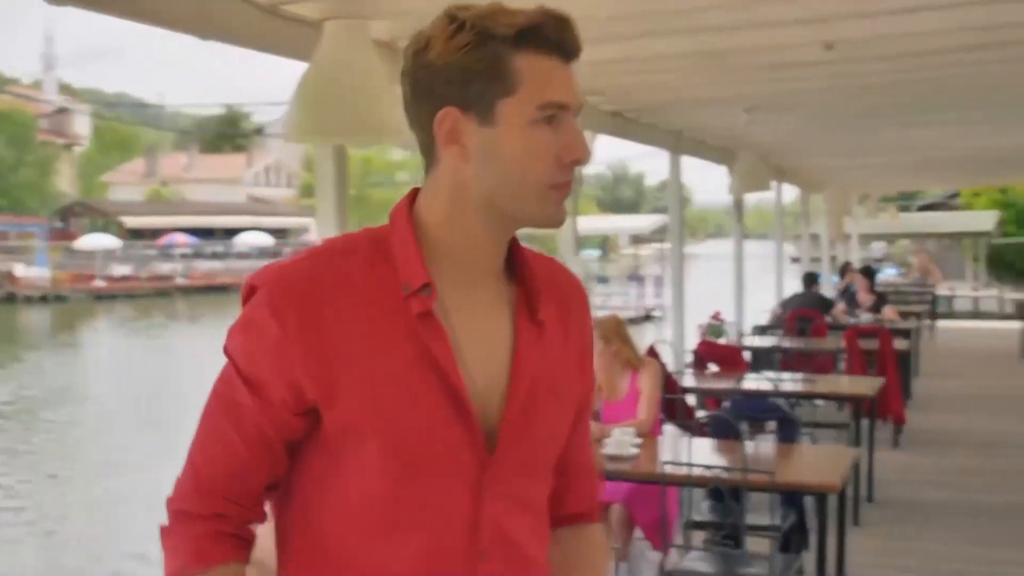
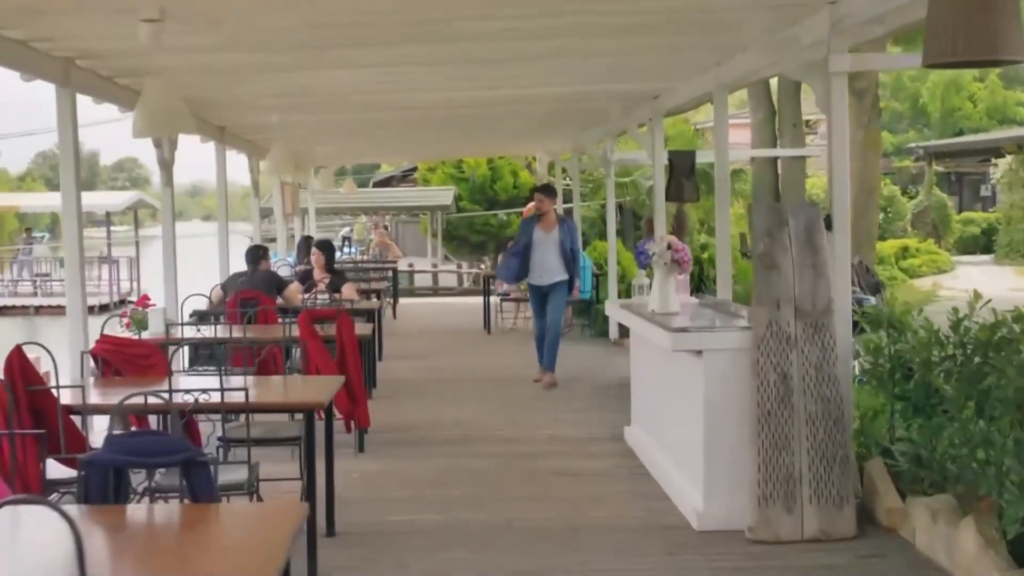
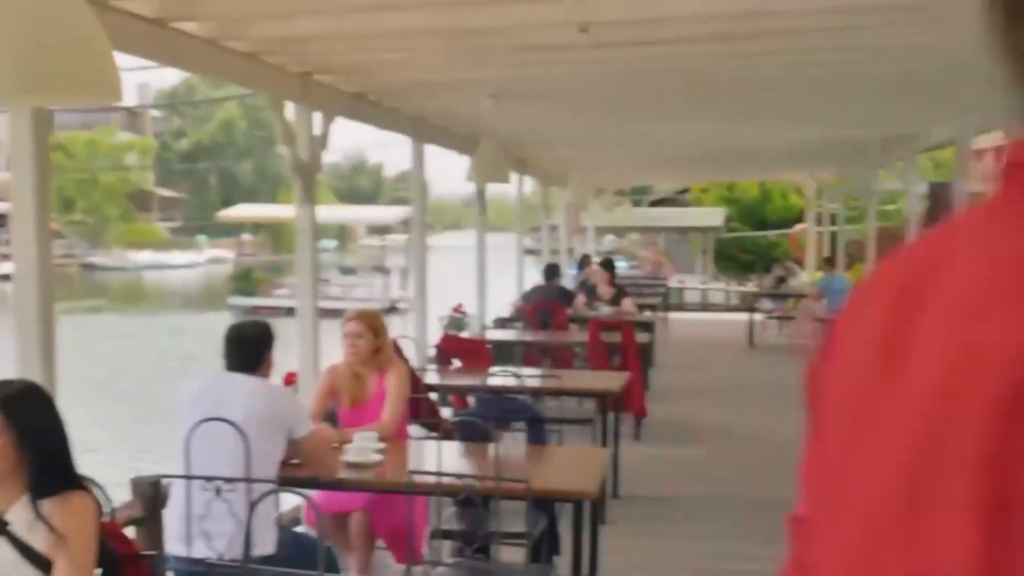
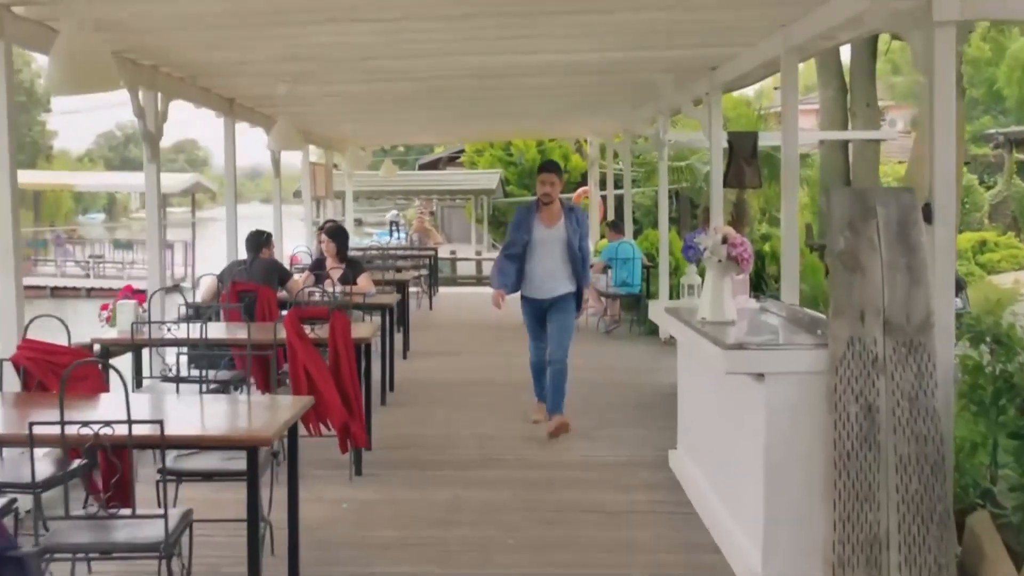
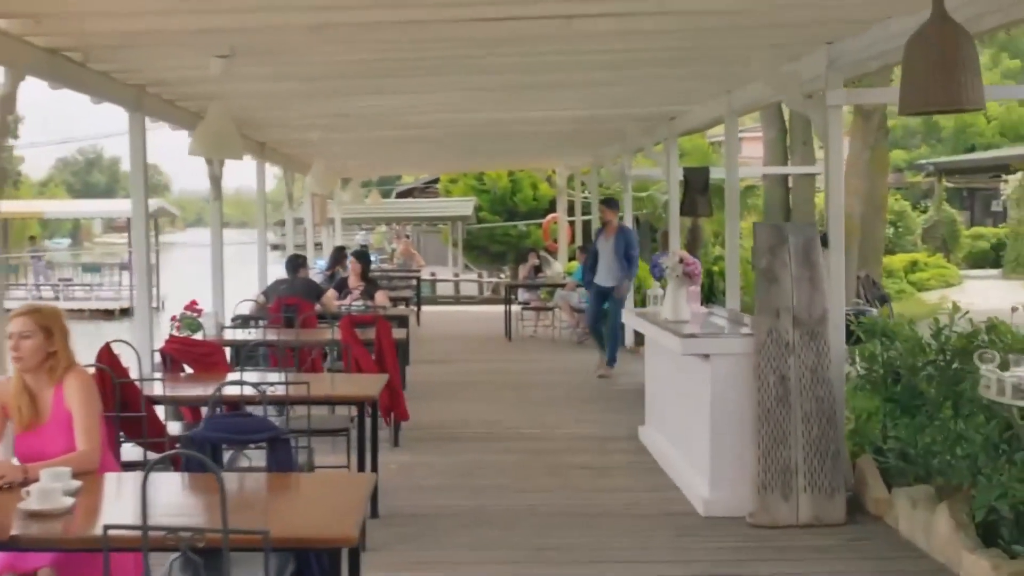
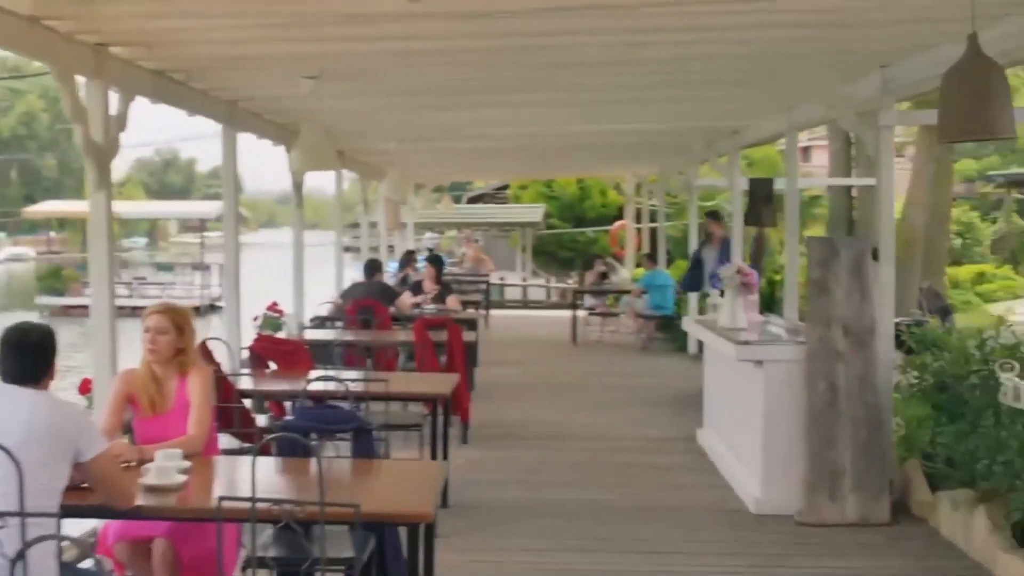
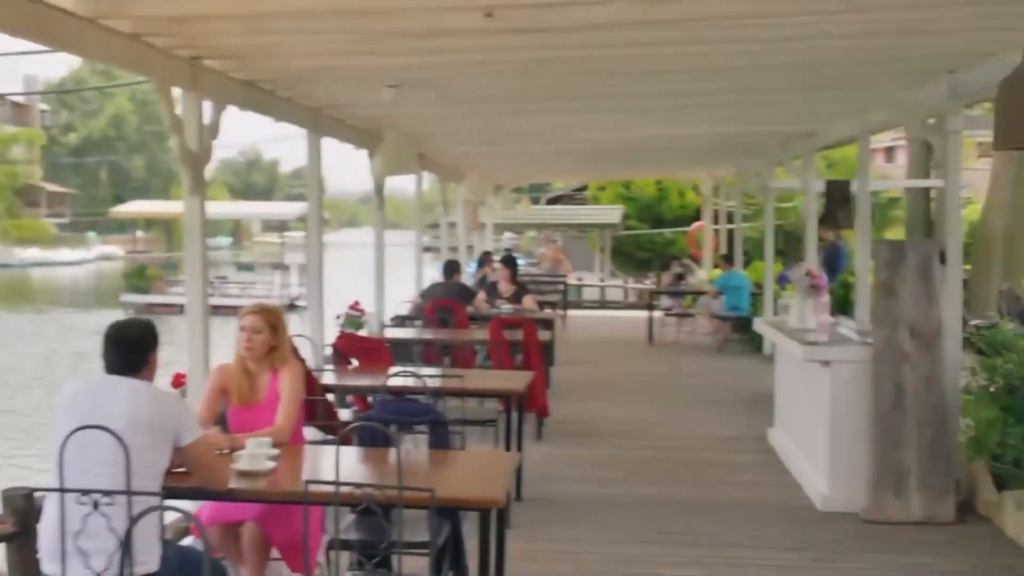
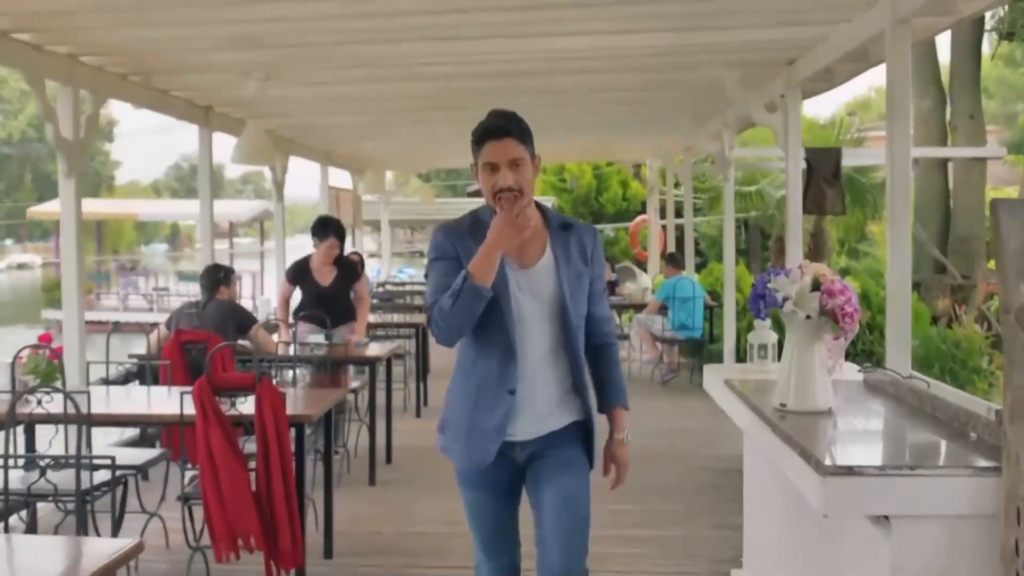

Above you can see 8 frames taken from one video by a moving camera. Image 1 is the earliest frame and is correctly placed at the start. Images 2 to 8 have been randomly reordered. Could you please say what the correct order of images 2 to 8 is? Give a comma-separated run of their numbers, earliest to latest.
3, 7, 6, 5, 2, 4, 8
